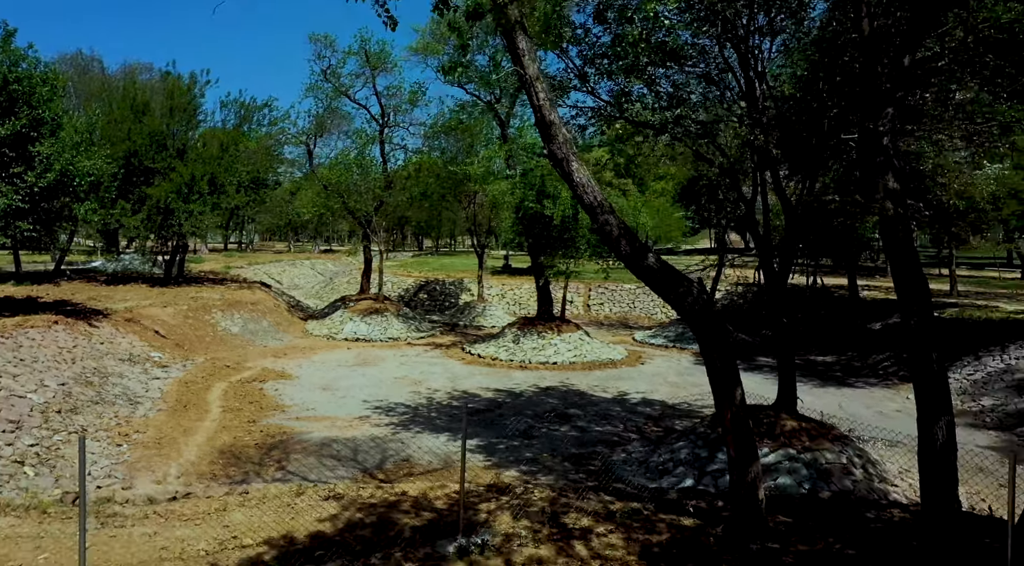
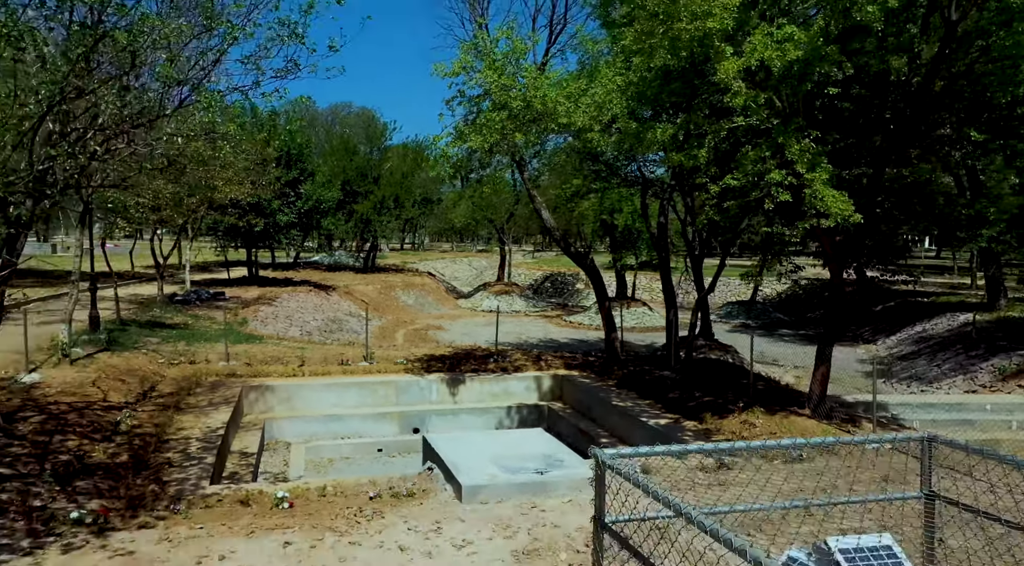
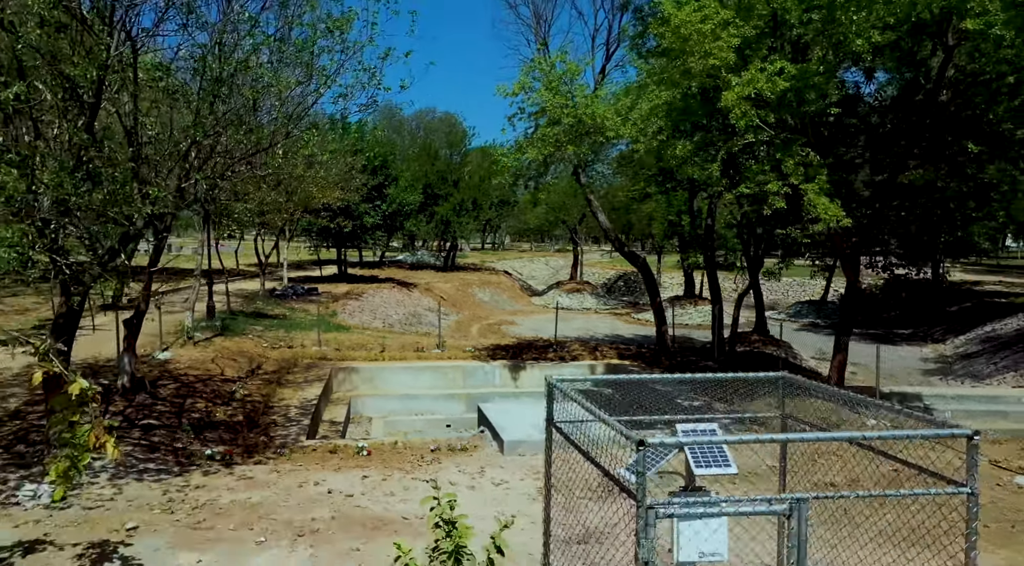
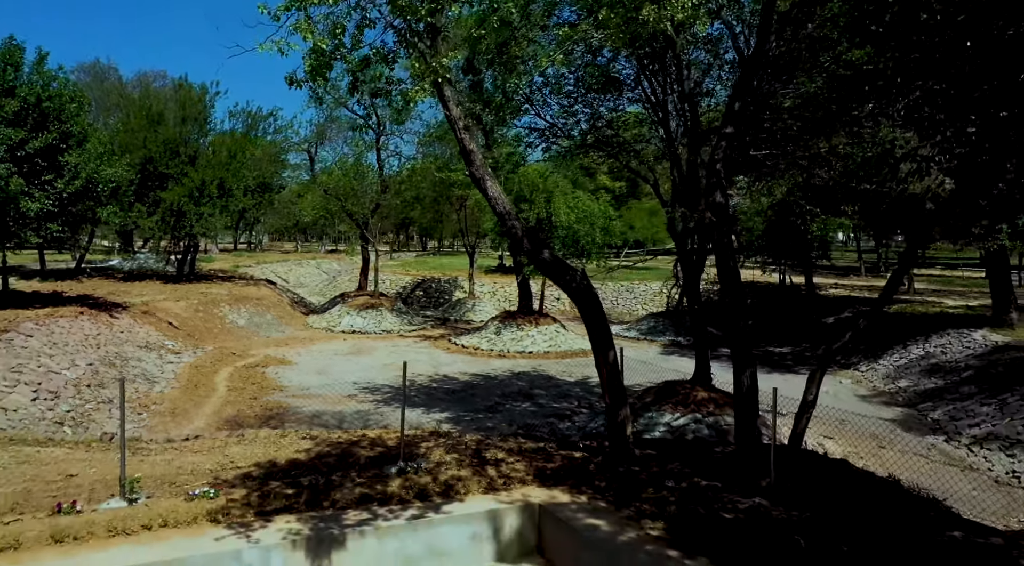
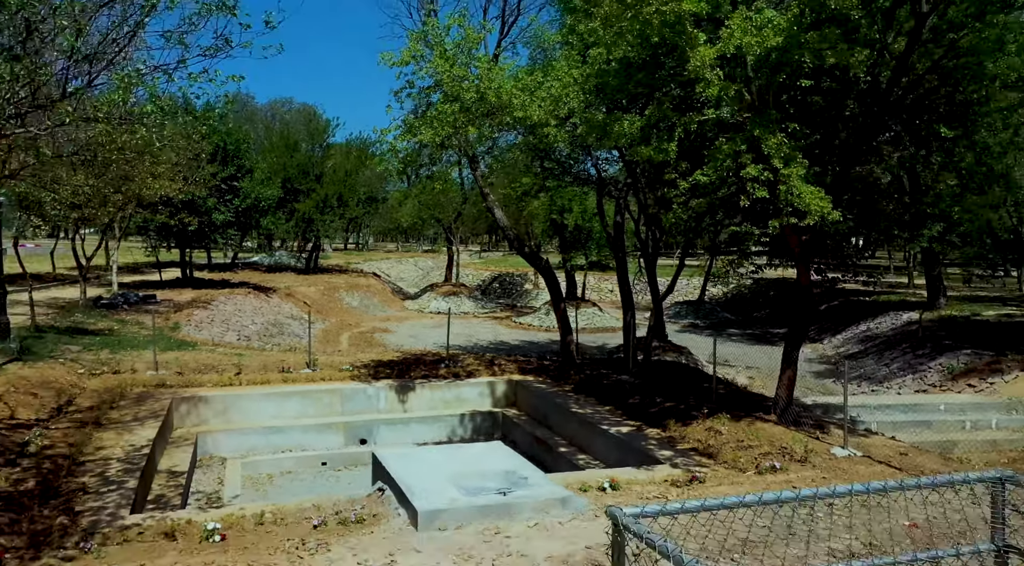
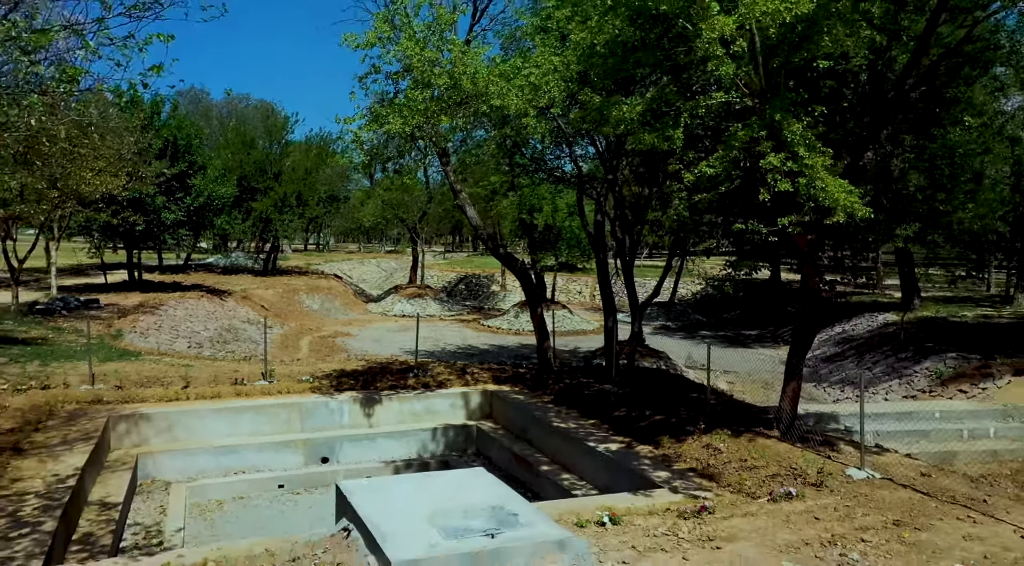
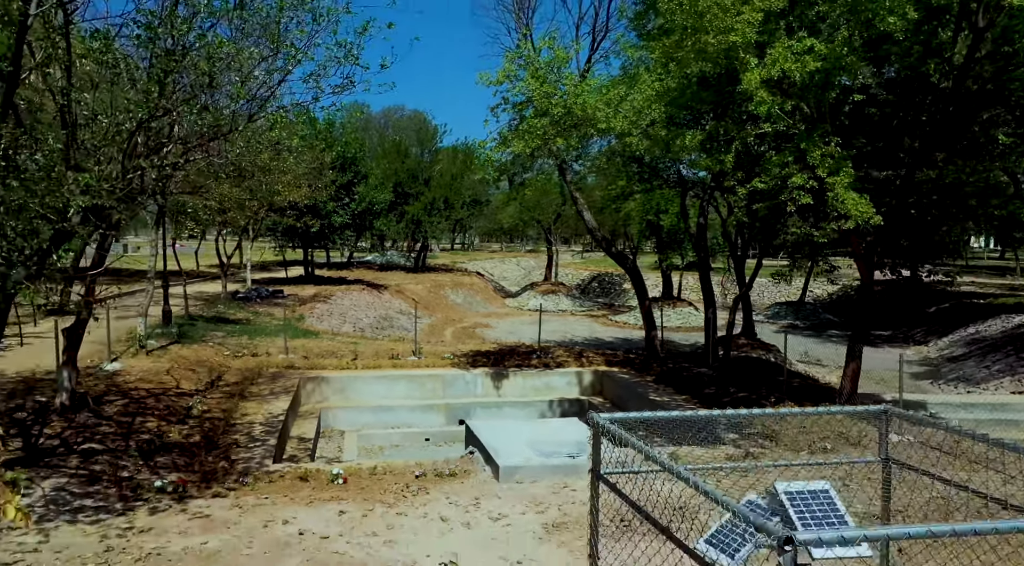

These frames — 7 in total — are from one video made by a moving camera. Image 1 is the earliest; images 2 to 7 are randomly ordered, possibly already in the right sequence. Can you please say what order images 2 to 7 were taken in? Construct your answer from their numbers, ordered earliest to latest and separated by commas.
4, 6, 5, 2, 7, 3
